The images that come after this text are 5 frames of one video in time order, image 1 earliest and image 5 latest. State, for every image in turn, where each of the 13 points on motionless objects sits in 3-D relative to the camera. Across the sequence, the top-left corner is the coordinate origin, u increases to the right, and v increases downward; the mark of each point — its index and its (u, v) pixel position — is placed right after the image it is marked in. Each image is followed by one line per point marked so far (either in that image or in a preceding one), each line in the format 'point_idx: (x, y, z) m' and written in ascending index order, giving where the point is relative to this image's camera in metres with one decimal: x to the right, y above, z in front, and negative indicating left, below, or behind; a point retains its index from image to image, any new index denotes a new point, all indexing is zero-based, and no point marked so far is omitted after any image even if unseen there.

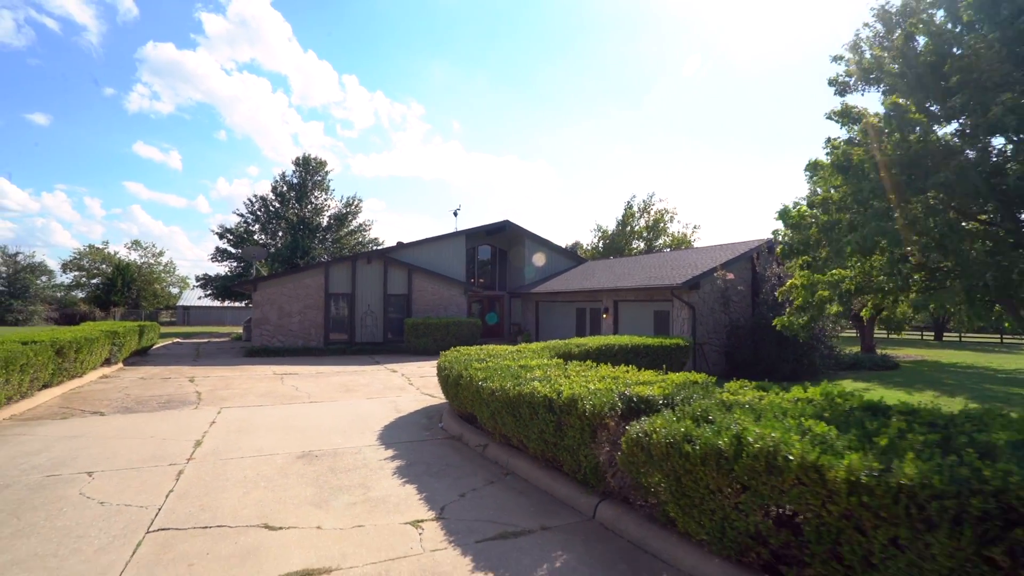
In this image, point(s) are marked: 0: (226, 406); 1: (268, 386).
0: (-4.5, -1.9, +9.1) m
1: (-4.8, -1.9, +11.3) m
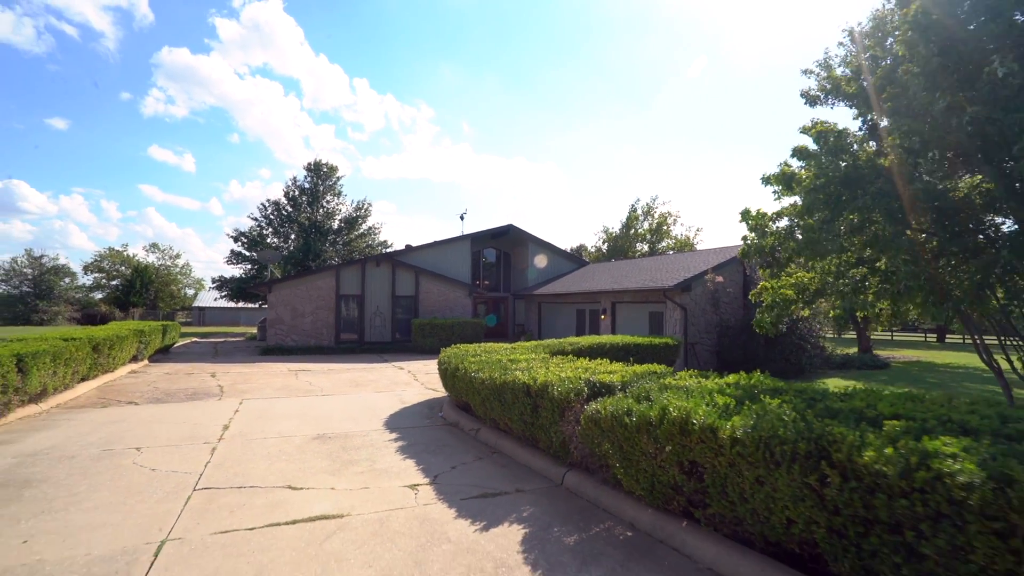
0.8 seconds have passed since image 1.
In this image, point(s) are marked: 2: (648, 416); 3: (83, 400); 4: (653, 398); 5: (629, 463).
0: (-4.6, -1.9, +9.9) m
1: (-4.8, -2.0, +12.2) m
2: (+0.9, -0.8, +3.7) m
3: (-6.9, -1.8, +9.2) m
4: (+1.0, -0.7, +4.0) m
5: (+0.8, -1.2, +3.9) m
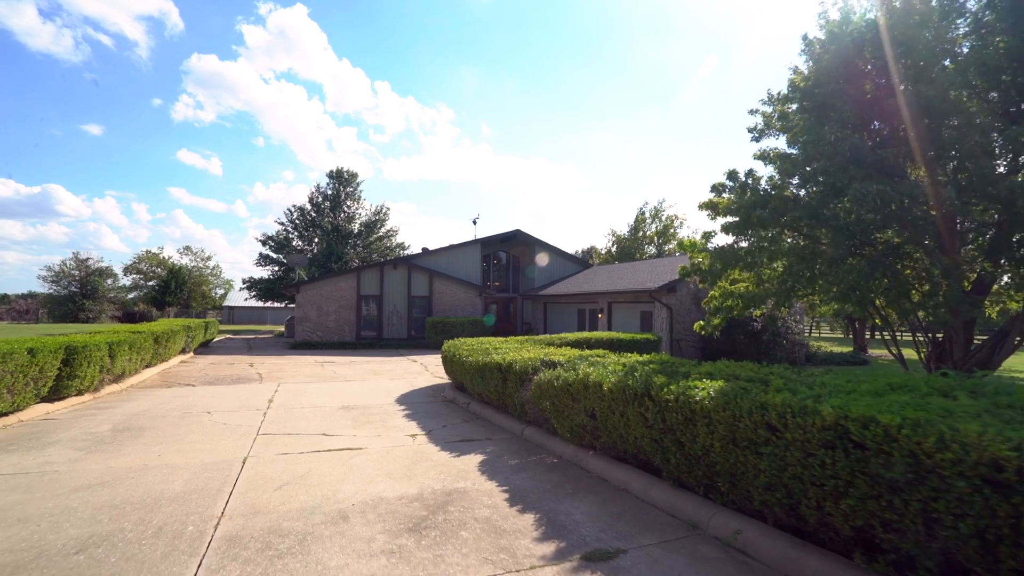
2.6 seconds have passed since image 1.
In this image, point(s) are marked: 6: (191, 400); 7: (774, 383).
0: (-4.7, -1.9, +11.8) m
1: (-4.9, -2.0, +14.1) m
2: (+0.5, -0.9, +5.4) m
3: (-7.0, -1.8, +11.2) m
4: (+0.6, -0.8, +5.7) m
5: (+0.5, -1.2, +5.6) m
6: (-5.1, -1.8, +9.2) m
7: (+1.7, -0.6, +3.7) m
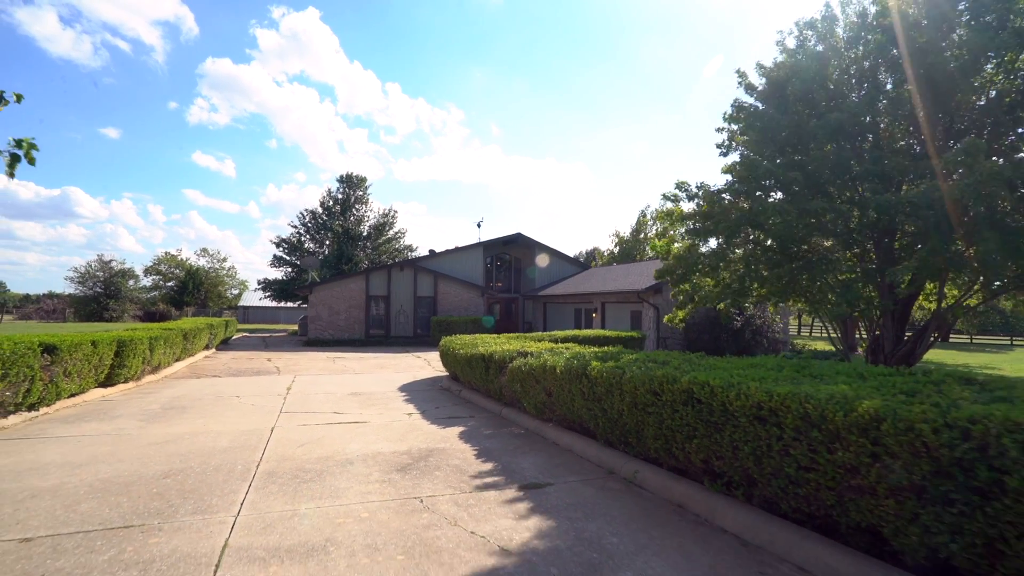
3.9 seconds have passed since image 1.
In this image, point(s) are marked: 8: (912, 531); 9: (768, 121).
0: (-4.8, -2.0, +13.2) m
1: (-5.0, -2.0, +15.4) m
2: (+0.2, -0.9, +6.6) m
3: (-7.2, -1.9, +12.6) m
4: (+0.4, -0.8, +6.9) m
5: (+0.2, -1.3, +6.8) m
6: (-5.3, -1.8, +10.6) m
7: (+1.4, -0.6, +4.9) m
8: (+1.7, -1.1, +2.5) m
9: (+4.0, +2.6, +9.0) m
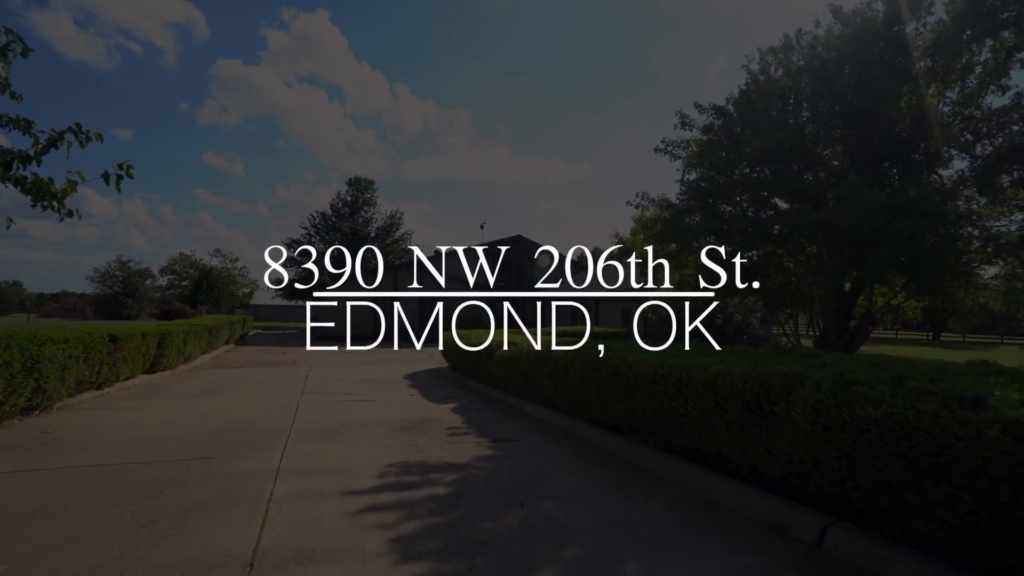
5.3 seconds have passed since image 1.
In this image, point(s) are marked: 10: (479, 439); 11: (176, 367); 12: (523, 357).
0: (-5.0, -1.9, +14.5) m
1: (-5.1, -2.0, +16.8) m
2: (0.0, -0.9, +7.9) m
3: (-7.3, -1.8, +14.0) m
4: (+0.1, -0.8, +8.2) m
5: (0.0, -1.3, +8.1) m
6: (-5.5, -1.8, +11.9) m
7: (+1.1, -0.6, +6.2) m
8: (+1.5, -1.1, +3.8) m
9: (+3.8, +2.6, +10.3) m
10: (-0.3, -1.5, +5.7) m
11: (-6.9, -1.6, +11.8) m
12: (+0.1, -0.9, +7.7) m
